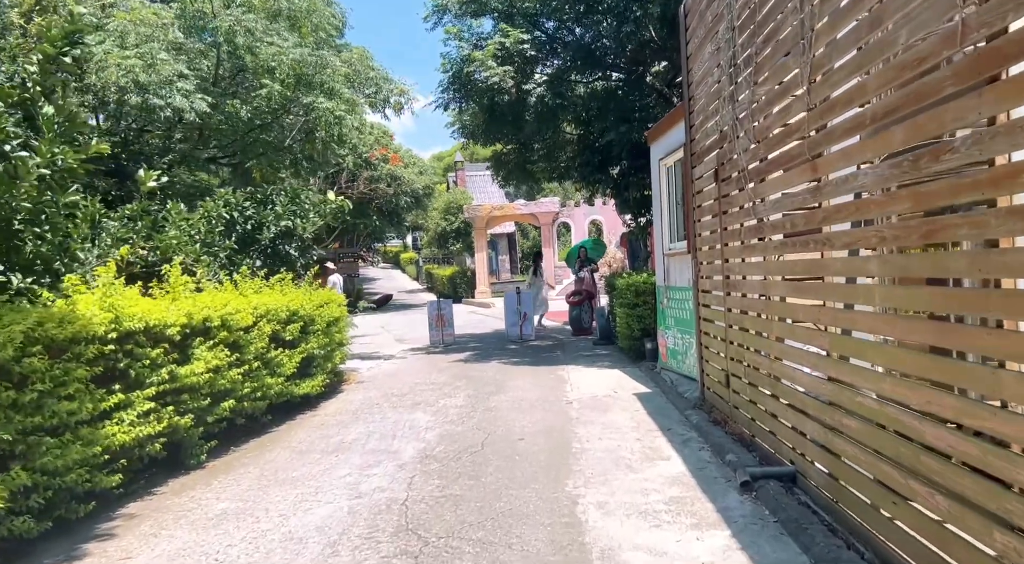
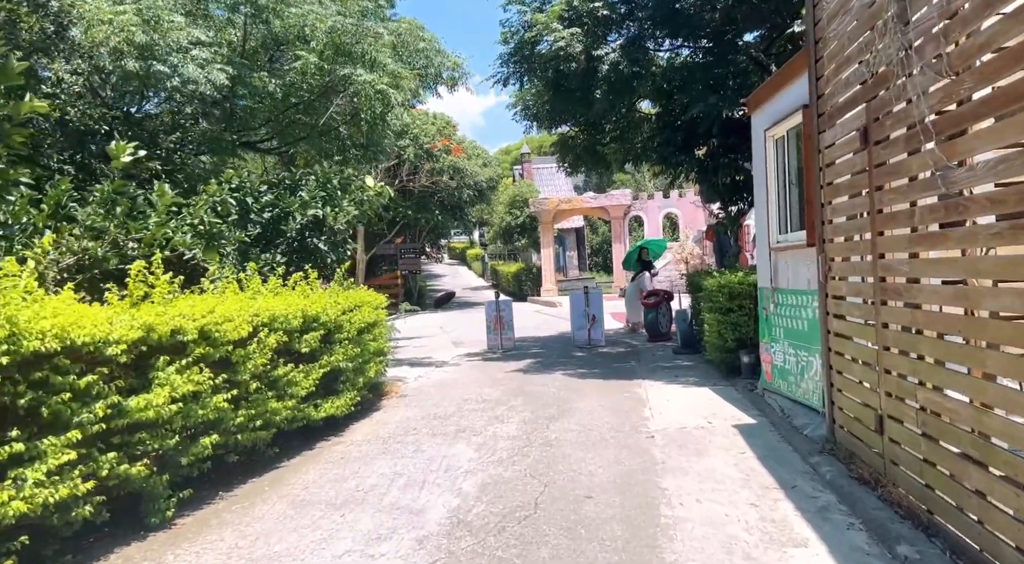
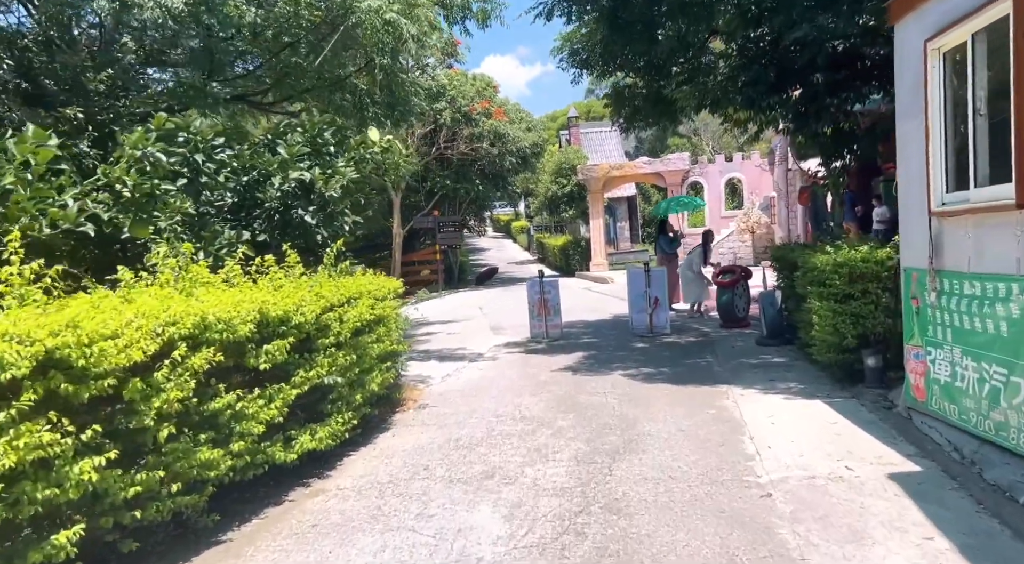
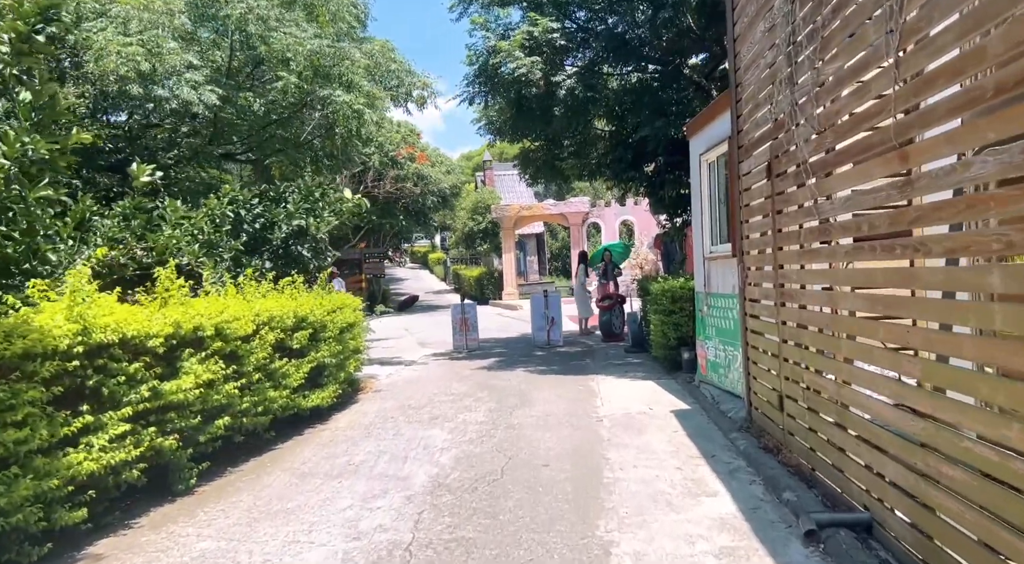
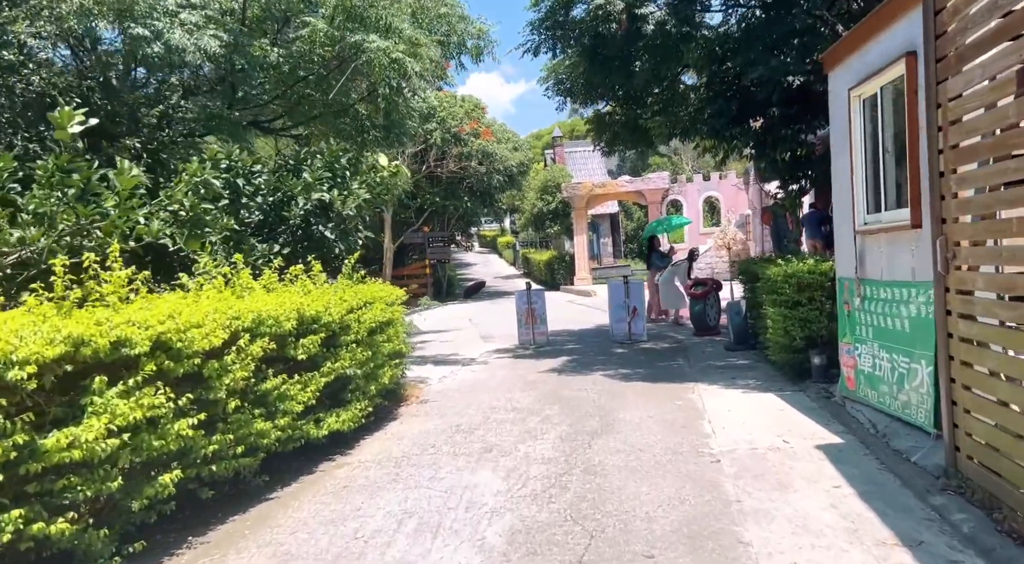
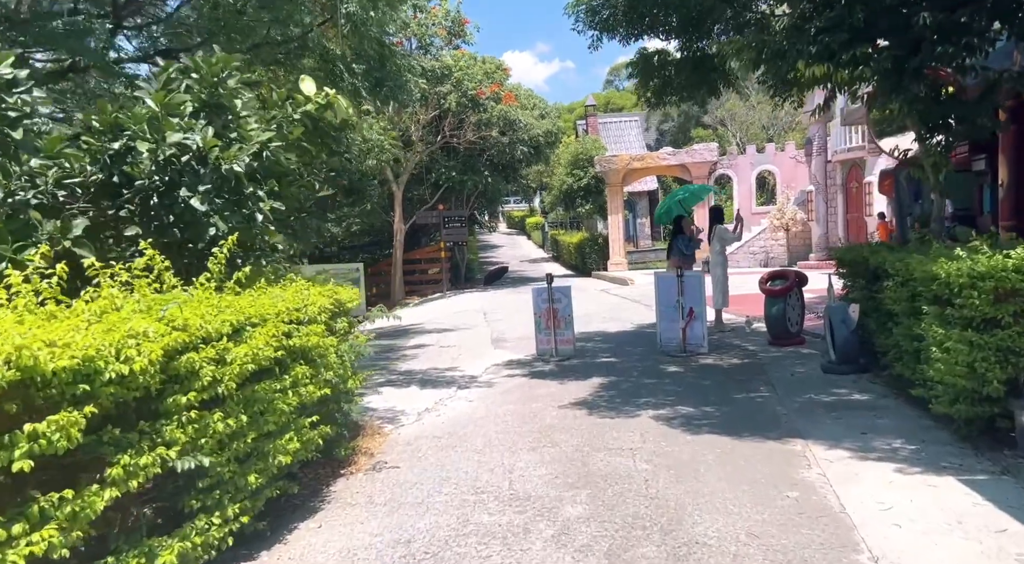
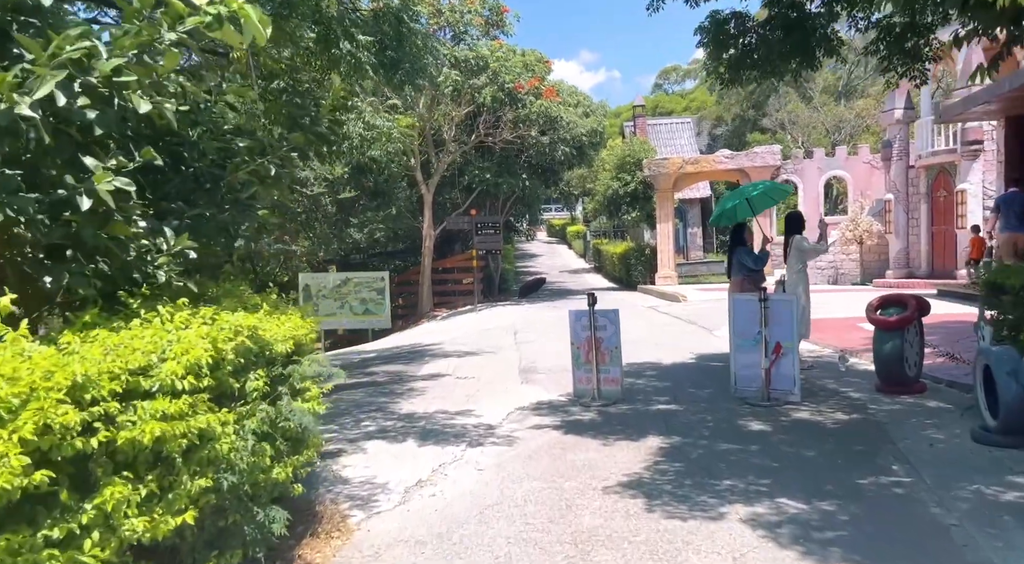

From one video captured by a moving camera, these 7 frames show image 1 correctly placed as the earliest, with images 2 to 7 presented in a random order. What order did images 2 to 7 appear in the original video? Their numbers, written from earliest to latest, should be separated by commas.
4, 2, 5, 3, 6, 7
